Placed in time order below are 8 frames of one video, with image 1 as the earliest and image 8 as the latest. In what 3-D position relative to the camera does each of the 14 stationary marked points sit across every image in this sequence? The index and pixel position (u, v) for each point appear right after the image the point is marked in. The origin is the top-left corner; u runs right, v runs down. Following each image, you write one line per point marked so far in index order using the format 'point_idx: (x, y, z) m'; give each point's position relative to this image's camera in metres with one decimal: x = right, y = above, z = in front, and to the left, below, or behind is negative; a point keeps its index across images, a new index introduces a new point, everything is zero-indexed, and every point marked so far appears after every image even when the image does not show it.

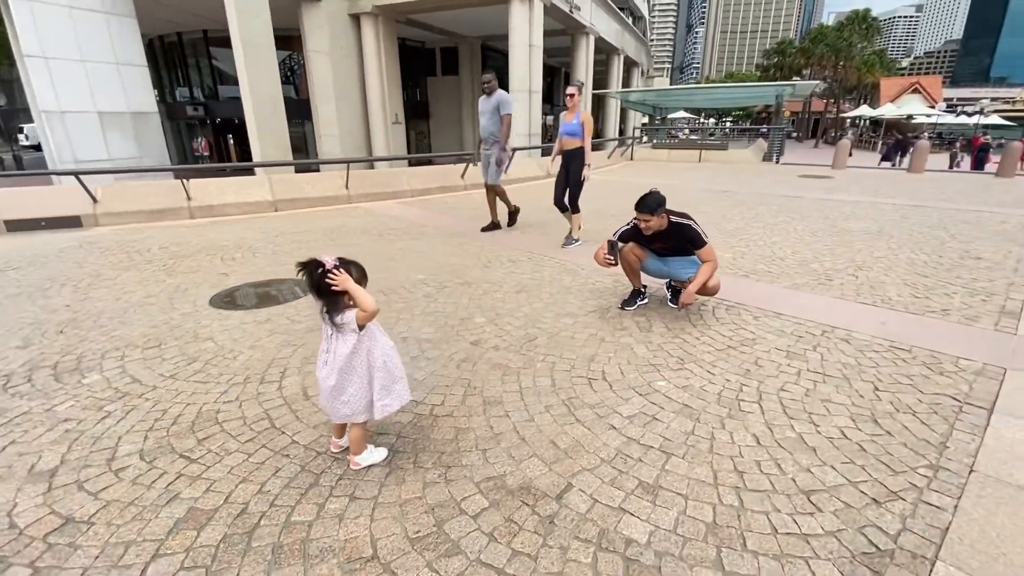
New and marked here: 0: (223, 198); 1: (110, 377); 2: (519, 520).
0: (-5.8, +1.8, +9.6) m
1: (-2.9, -0.6, +3.4) m
2: (0.0, -1.0, +2.1) m
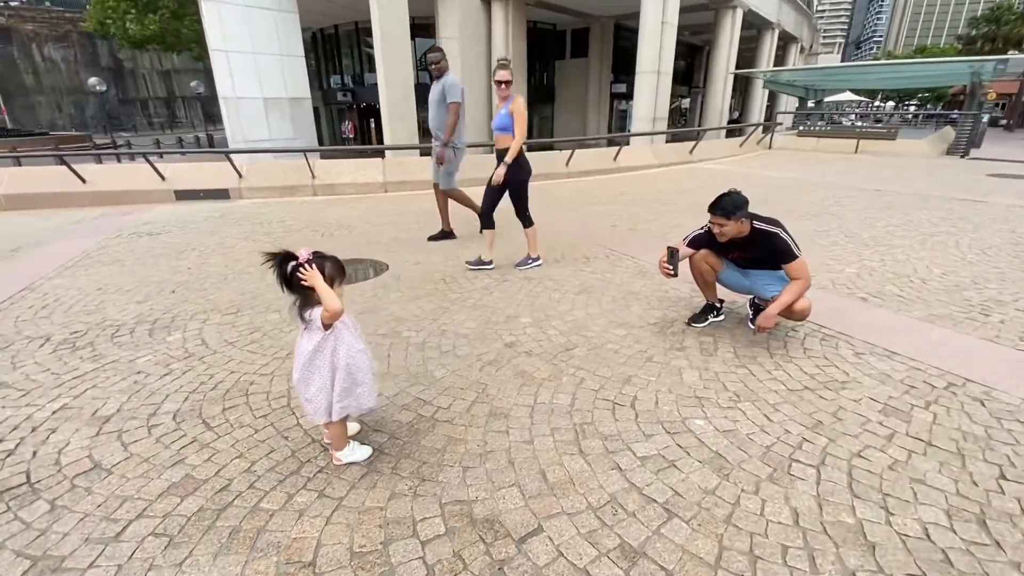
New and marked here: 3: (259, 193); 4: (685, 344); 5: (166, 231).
0: (-3.7, +2.4, +10.5) m
1: (-2.6, -0.4, +3.9) m
2: (-0.2, -1.1, +1.9) m
3: (-5.3, +2.0, +10.1) m
4: (+1.3, -0.4, +3.6) m
5: (-5.4, +0.9, +7.6) m
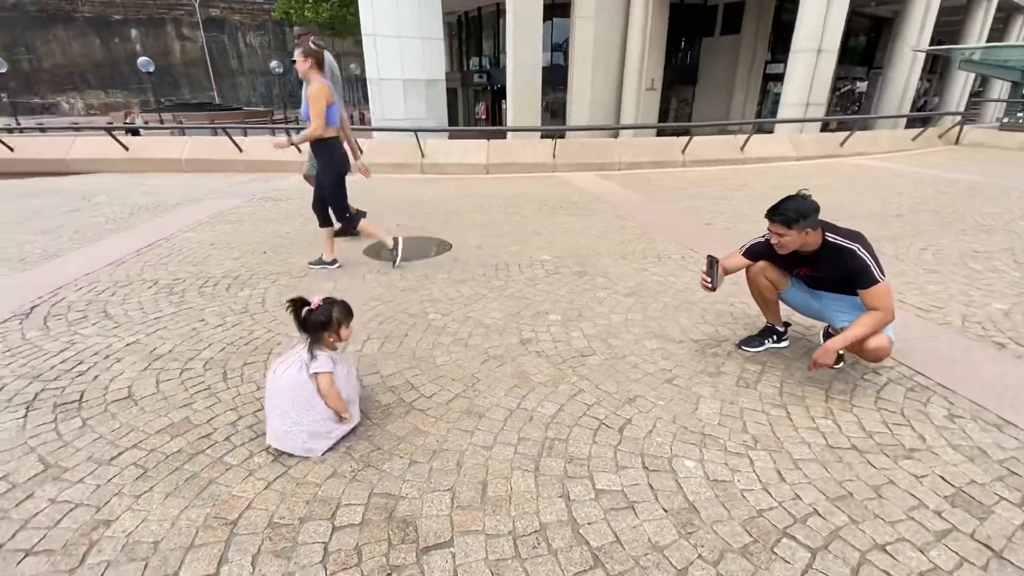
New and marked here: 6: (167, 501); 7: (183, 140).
0: (-1.4, +3.0, +10.9) m
1: (-2.3, 0.0, +4.3) m
2: (-0.6, -1.0, +1.8) m
3: (-3.1, +2.7, +10.9) m
4: (+1.3, -0.5, +3.1) m
5: (-3.9, +1.6, +8.5) m
6: (-1.5, -0.9, +2.1) m
7: (-7.6, +3.5, +11.2) m
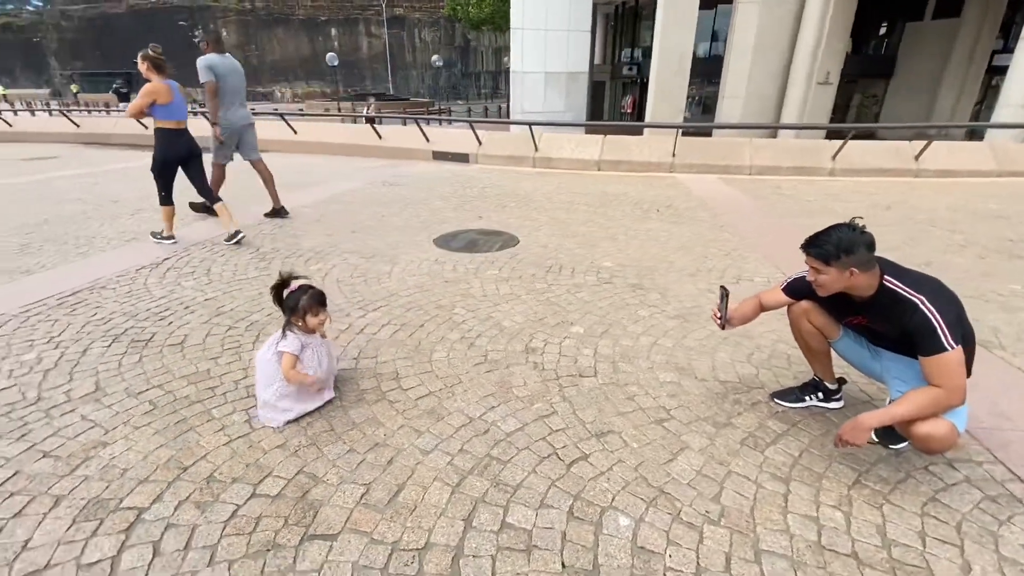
0: (+1.1, +3.1, +10.8) m
1: (-1.9, +0.2, +4.8) m
2: (-1.0, -1.0, +1.9) m
3: (-0.5, +3.0, +11.3) m
4: (+1.2, -0.7, +2.6) m
5: (-2.1, +2.0, +9.2) m
6: (-1.8, -0.8, +2.5) m
7: (-4.6, +4.3, +12.7) m
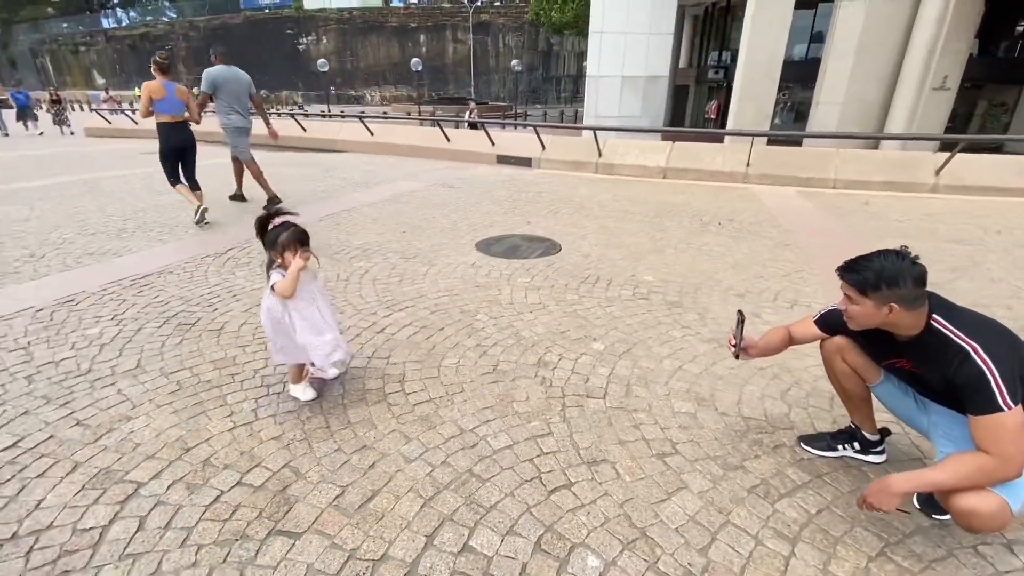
0: (+2.5, +2.8, +10.5) m
1: (-1.5, +0.2, +5.0) m
2: (-1.2, -1.0, +2.0) m
3: (+0.9, +2.9, +11.2) m
4: (+1.2, -0.9, +2.4) m
5: (-1.0, +2.0, +9.4) m
6: (-1.9, -0.7, +2.6) m
7: (-2.8, +4.4, +13.2) m
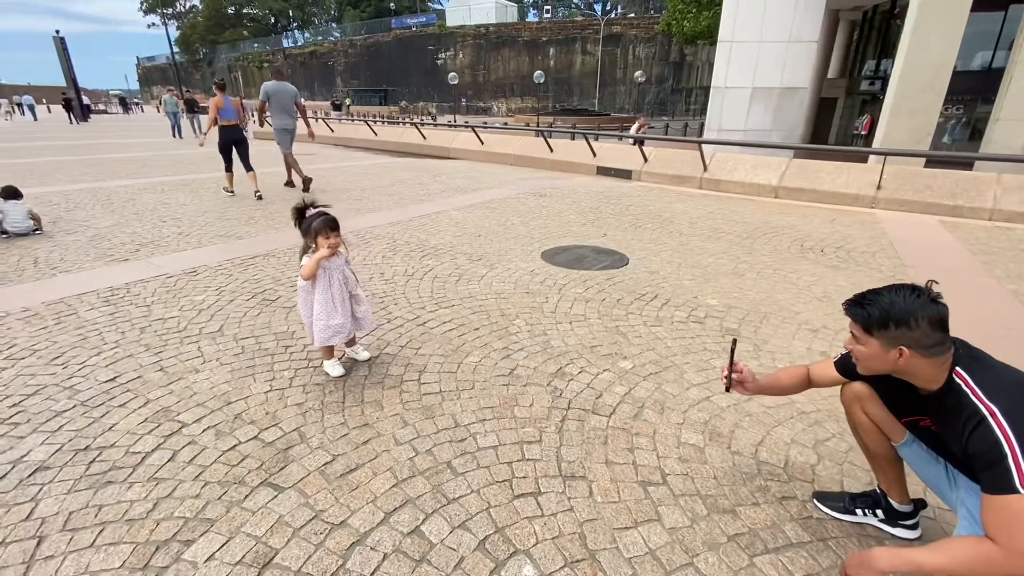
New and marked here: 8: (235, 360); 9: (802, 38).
0: (+4.5, +2.3, +9.8) m
1: (-0.9, +0.3, +5.3) m
2: (-1.3, -0.9, +2.3) m
3: (+3.2, +2.5, +10.8) m
4: (+1.0, -1.0, +2.1) m
5: (+0.8, +1.8, +9.5) m
6: (-1.8, -0.5, +3.1) m
7: (+0.2, +4.3, +13.6) m
8: (-1.9, -0.5, +3.2) m
9: (+8.8, +7.7, +14.9) m
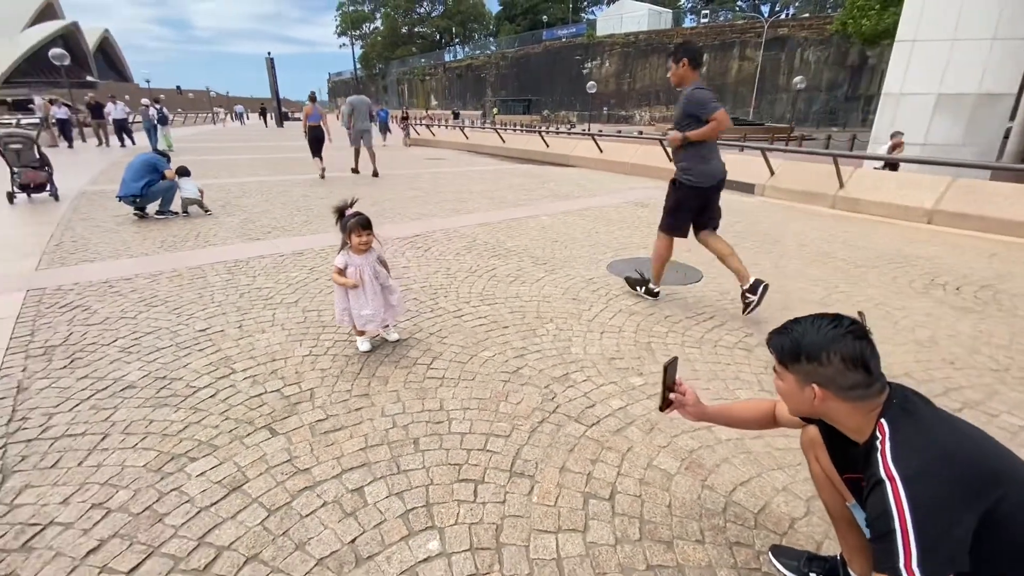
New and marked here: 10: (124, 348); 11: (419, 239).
0: (+6.4, +1.6, +8.4) m
1: (-0.2, +0.3, +5.5) m
2: (-1.5, -0.7, +2.8) m
3: (+5.4, +1.9, +9.8) m
4: (+0.7, -1.1, +2.0) m
5: (+2.8, +1.6, +9.1) m
6: (-1.7, -0.4, +3.7) m
7: (+3.4, +3.9, +13.3) m
8: (-1.7, -0.3, +3.8) m
9: (+12.4, +6.5, +12.3) m
10: (-2.8, -0.4, +3.4) m
11: (-1.2, +0.6, +6.4) m
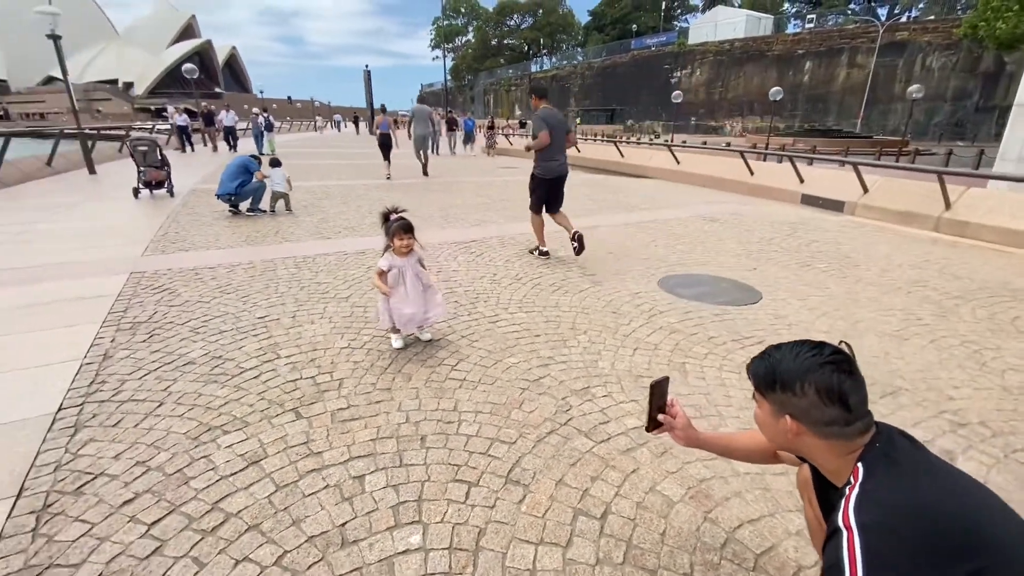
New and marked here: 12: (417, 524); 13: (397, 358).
0: (+7.4, +1.1, +7.4) m
1: (+0.4, +0.2, +5.6) m
2: (-1.4, -0.7, +3.0) m
3: (+6.6, +1.4, +8.9) m
4: (+0.6, -1.1, +1.9) m
5: (+3.9, +1.2, +8.7) m
6: (-1.5, -0.3, +3.9) m
7: (+5.4, +3.4, +12.7) m
8: (-1.5, -0.3, +4.1) m
9: (+14.2, +5.5, +10.3) m
10: (-2.6, -0.3, +3.9) m
11: (-0.5, +0.6, +6.6) m
12: (-0.4, -1.0, +2.1) m
13: (-0.8, -0.5, +3.5) m
